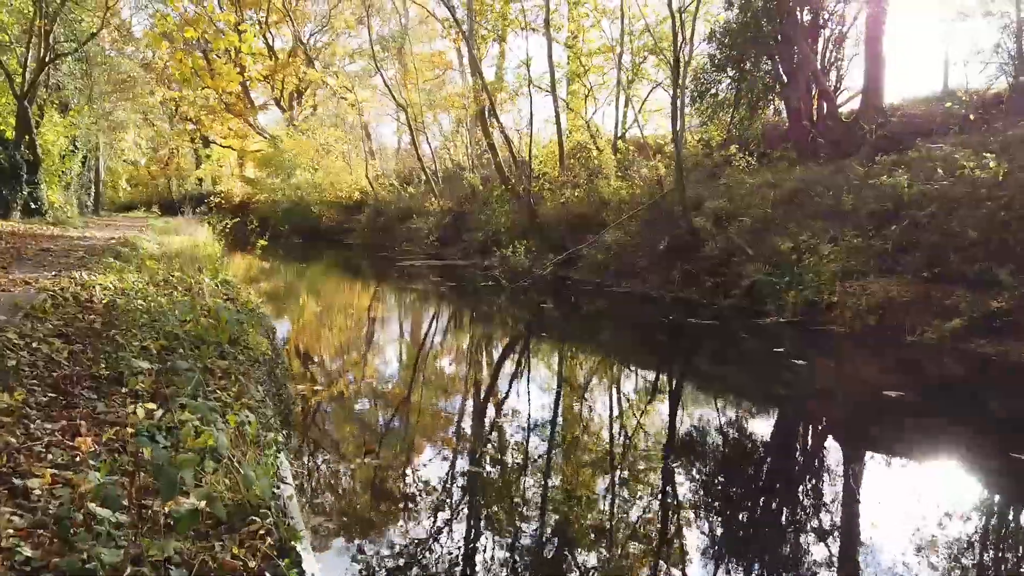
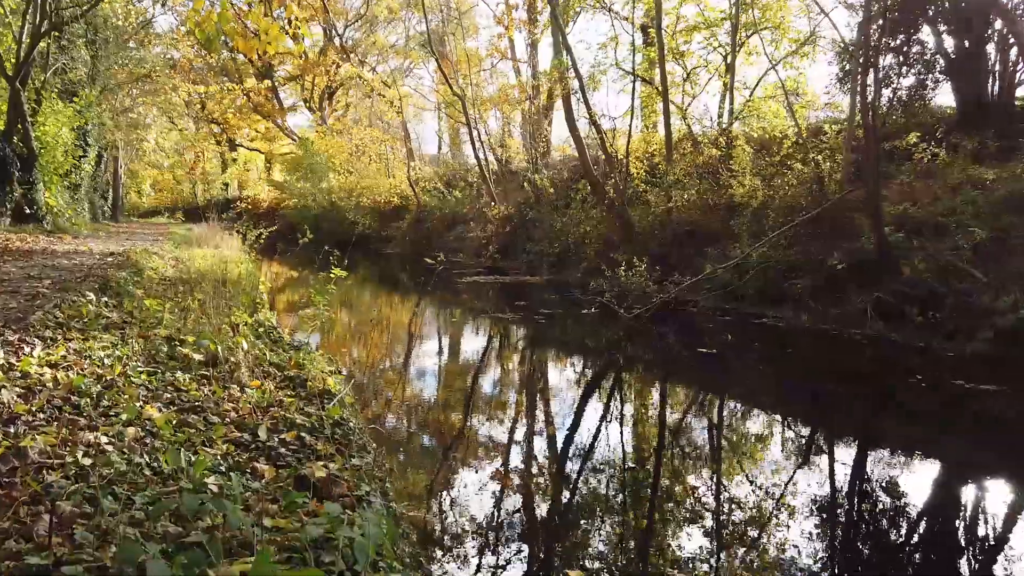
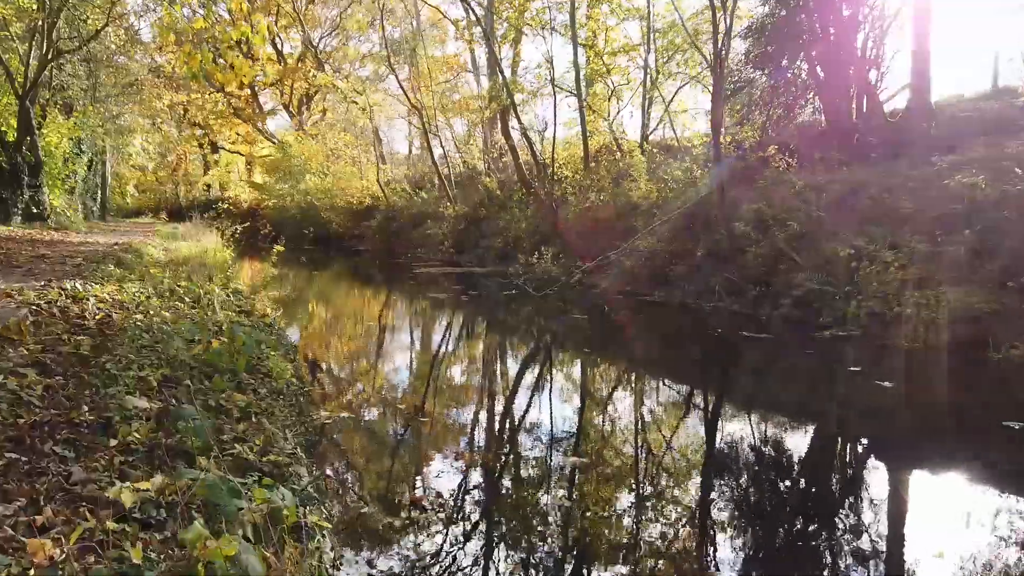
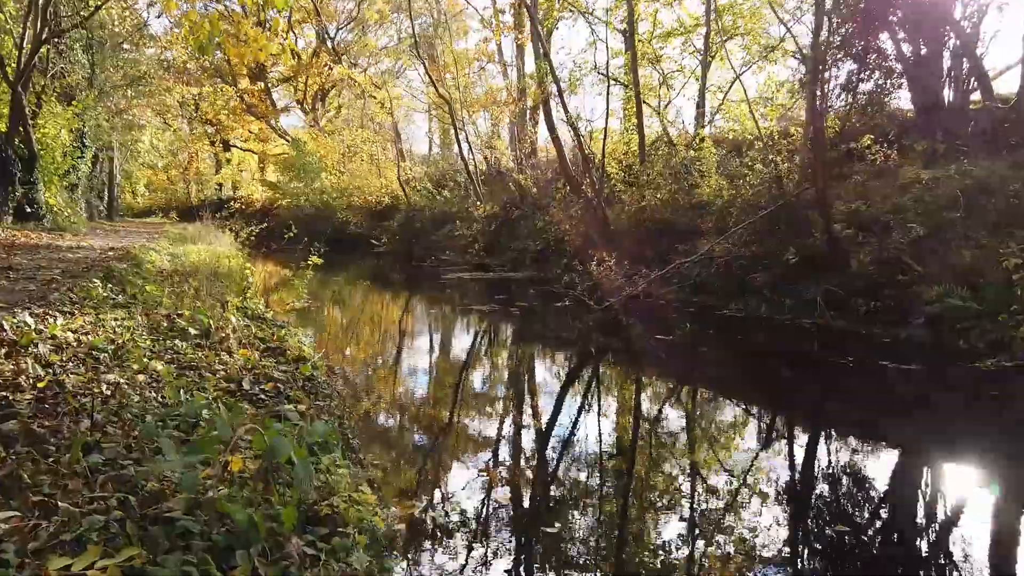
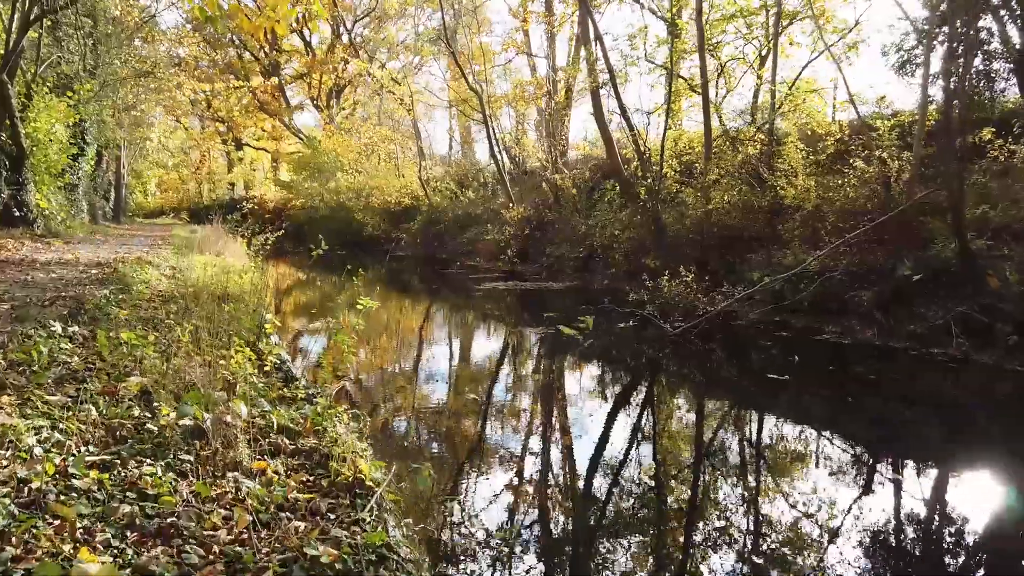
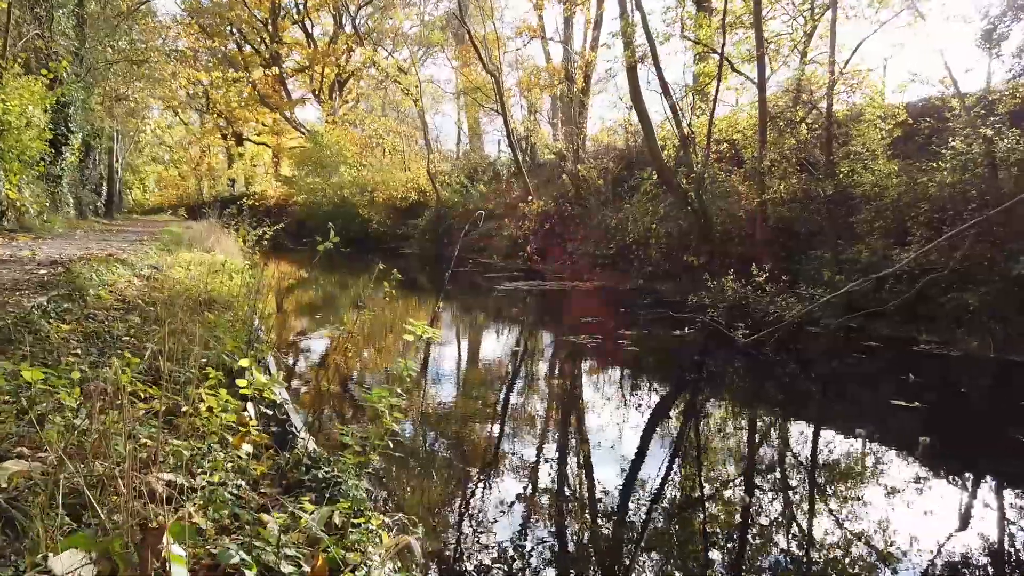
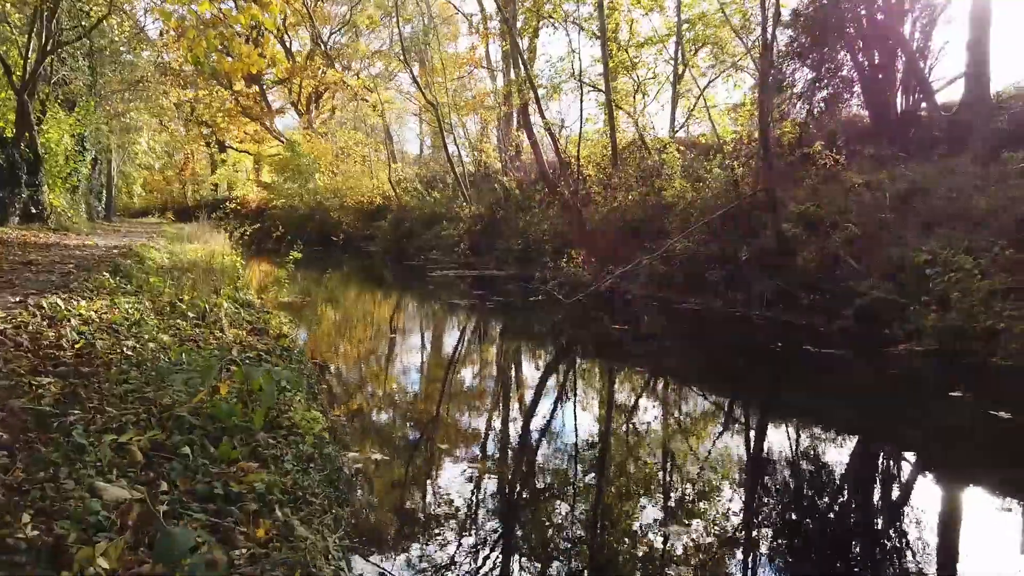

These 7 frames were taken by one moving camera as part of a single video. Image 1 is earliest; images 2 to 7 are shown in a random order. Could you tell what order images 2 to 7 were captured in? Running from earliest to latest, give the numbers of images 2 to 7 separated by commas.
3, 7, 4, 2, 5, 6
